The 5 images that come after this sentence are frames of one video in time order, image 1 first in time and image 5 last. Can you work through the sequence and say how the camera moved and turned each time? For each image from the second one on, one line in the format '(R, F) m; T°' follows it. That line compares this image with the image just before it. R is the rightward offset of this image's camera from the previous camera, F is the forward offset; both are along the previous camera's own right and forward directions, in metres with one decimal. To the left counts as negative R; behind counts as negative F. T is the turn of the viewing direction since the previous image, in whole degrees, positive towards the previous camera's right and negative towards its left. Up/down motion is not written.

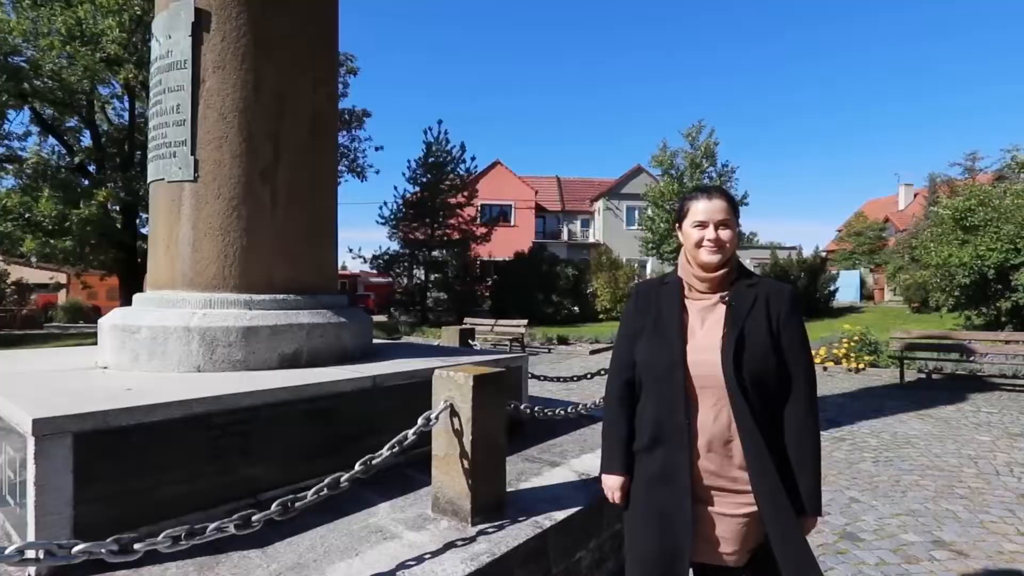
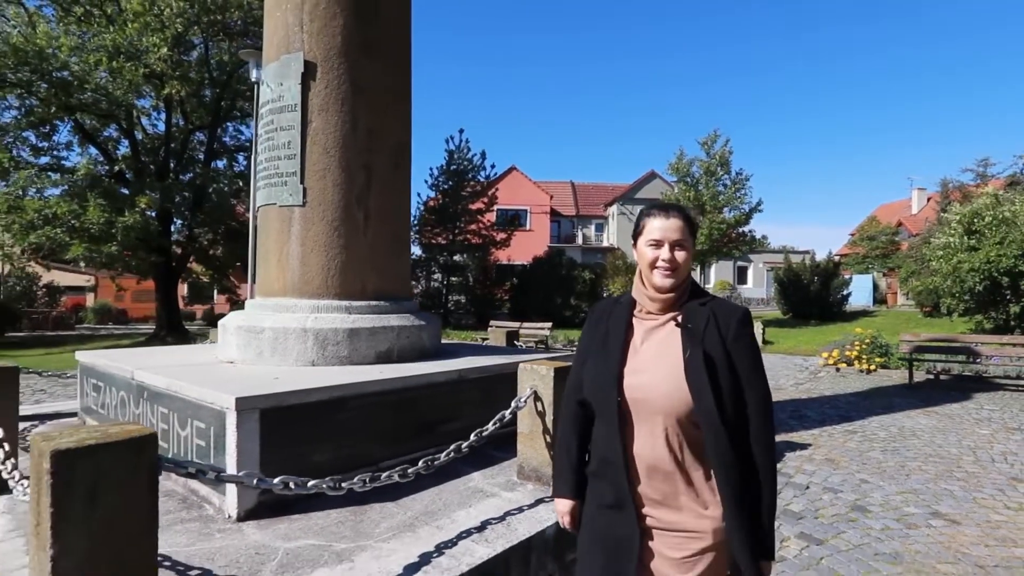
(-0.4, -0.7) m; -1°
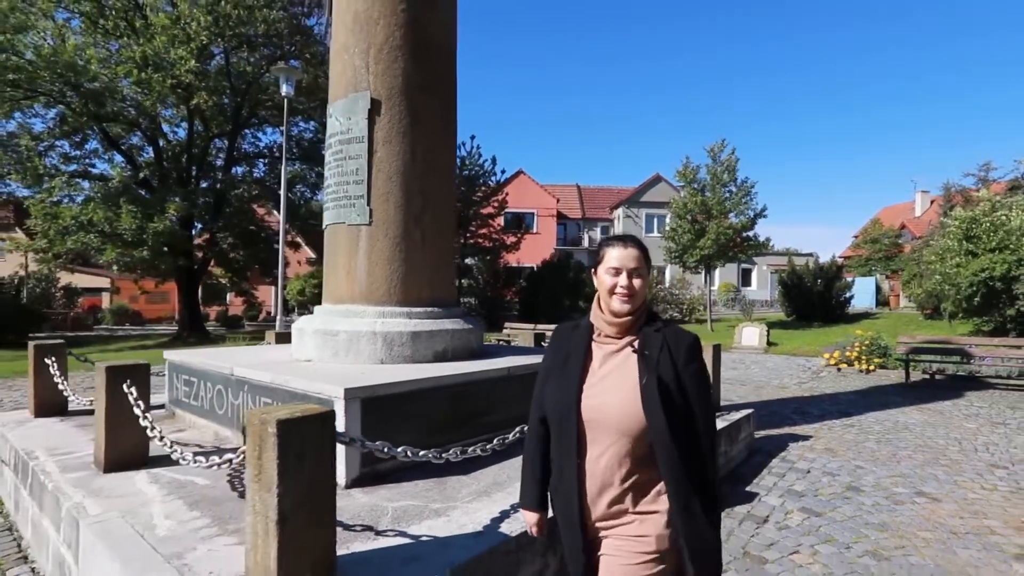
(-0.3, -0.7) m; 0°
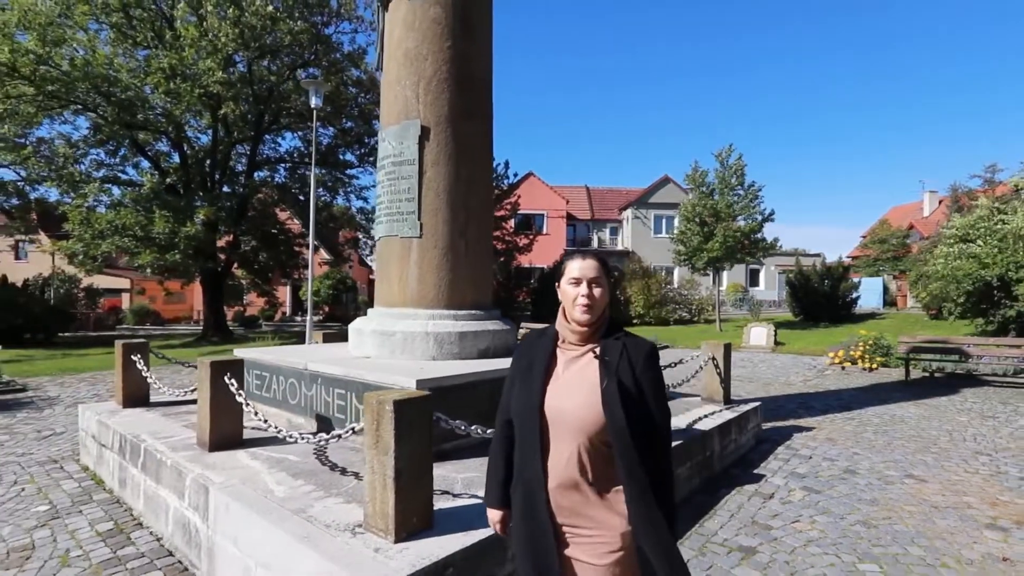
(-0.3, -0.7) m; -1°
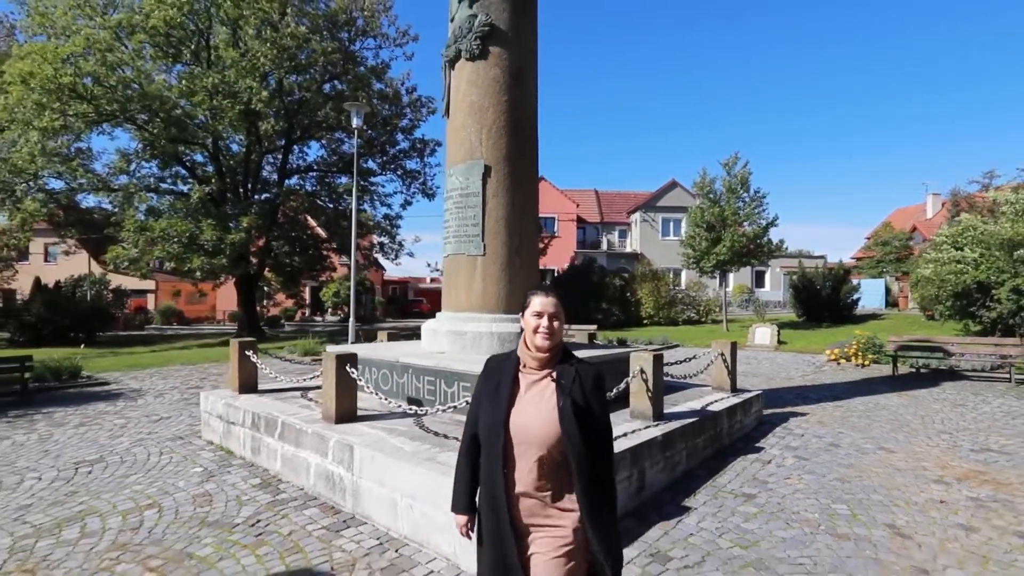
(-0.5, -1.4) m; 0°
